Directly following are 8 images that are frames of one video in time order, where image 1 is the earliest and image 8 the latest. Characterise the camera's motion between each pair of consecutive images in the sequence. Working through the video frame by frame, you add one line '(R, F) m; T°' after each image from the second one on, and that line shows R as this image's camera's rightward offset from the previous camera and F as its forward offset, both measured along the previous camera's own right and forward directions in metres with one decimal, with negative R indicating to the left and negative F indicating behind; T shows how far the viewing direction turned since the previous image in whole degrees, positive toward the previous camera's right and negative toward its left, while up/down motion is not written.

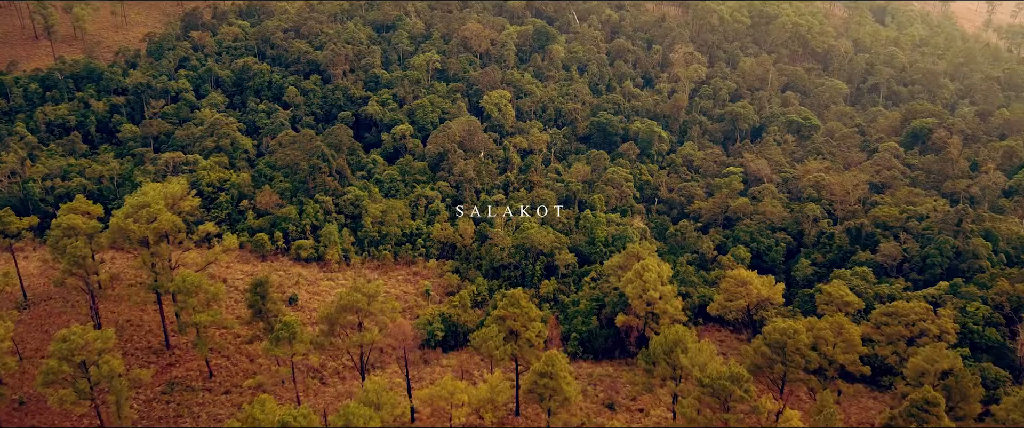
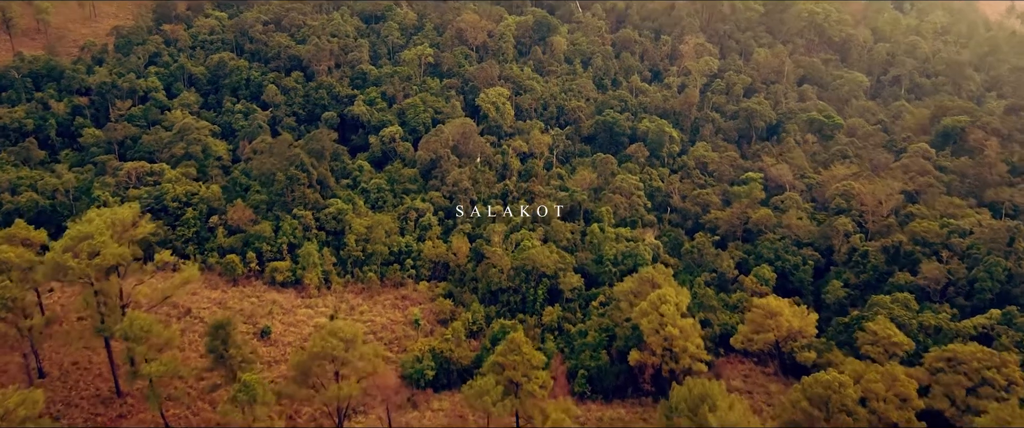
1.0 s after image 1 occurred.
(0.0, +4.5) m; 0°
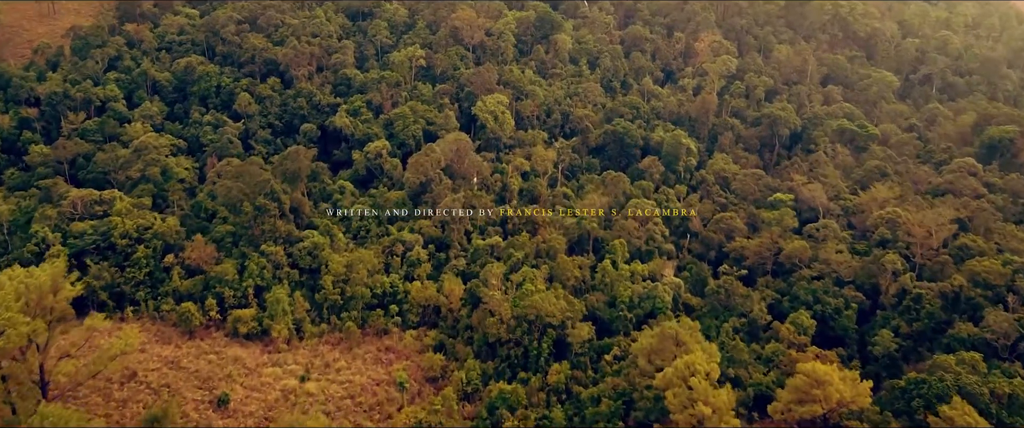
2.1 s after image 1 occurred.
(0.0, +5.3) m; 0°
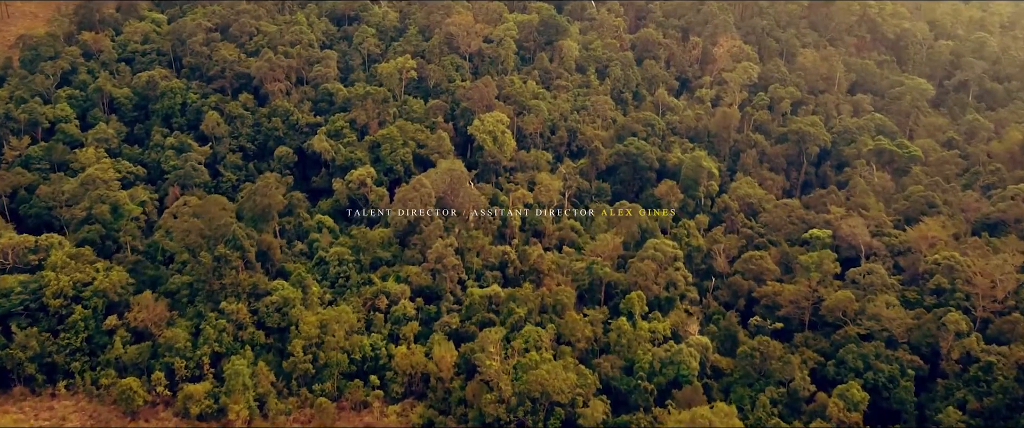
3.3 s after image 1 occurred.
(0.0, +5.2) m; 0°
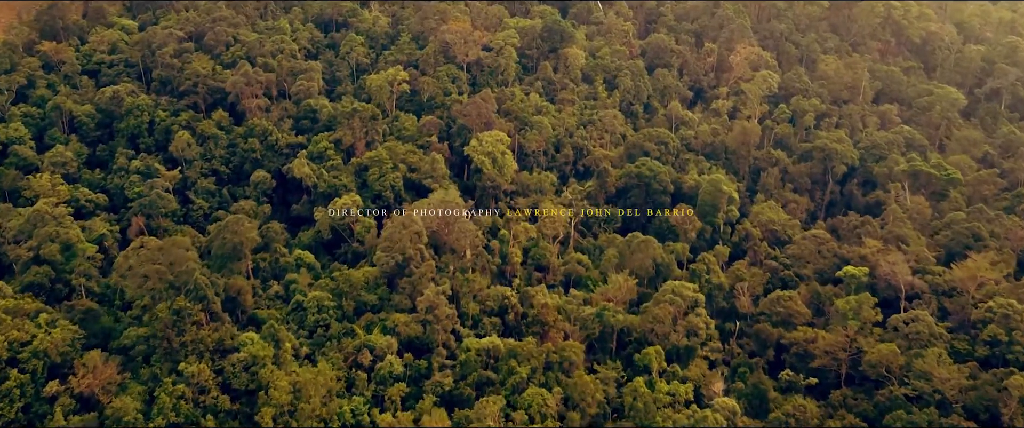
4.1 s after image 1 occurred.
(0.0, +3.9) m; 0°
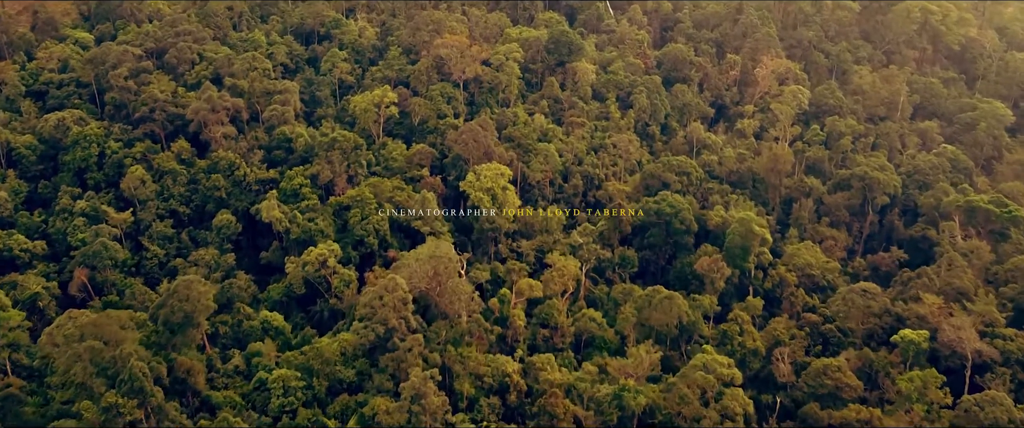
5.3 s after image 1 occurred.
(0.0, +5.0) m; 0°
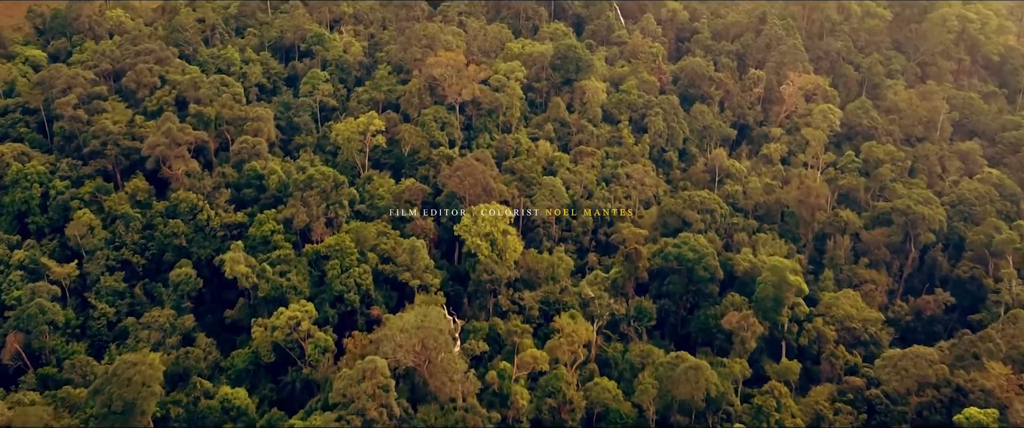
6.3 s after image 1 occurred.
(0.0, +4.2) m; 0°
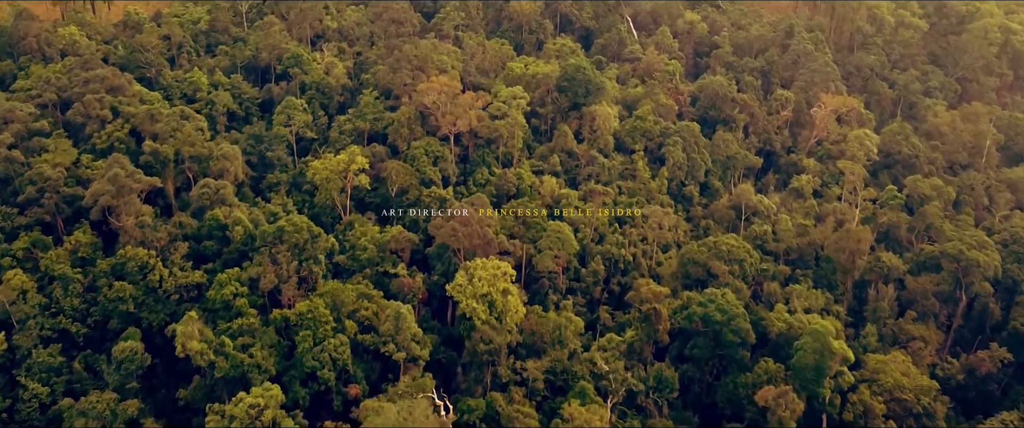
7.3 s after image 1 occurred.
(0.0, +4.1) m; 0°
